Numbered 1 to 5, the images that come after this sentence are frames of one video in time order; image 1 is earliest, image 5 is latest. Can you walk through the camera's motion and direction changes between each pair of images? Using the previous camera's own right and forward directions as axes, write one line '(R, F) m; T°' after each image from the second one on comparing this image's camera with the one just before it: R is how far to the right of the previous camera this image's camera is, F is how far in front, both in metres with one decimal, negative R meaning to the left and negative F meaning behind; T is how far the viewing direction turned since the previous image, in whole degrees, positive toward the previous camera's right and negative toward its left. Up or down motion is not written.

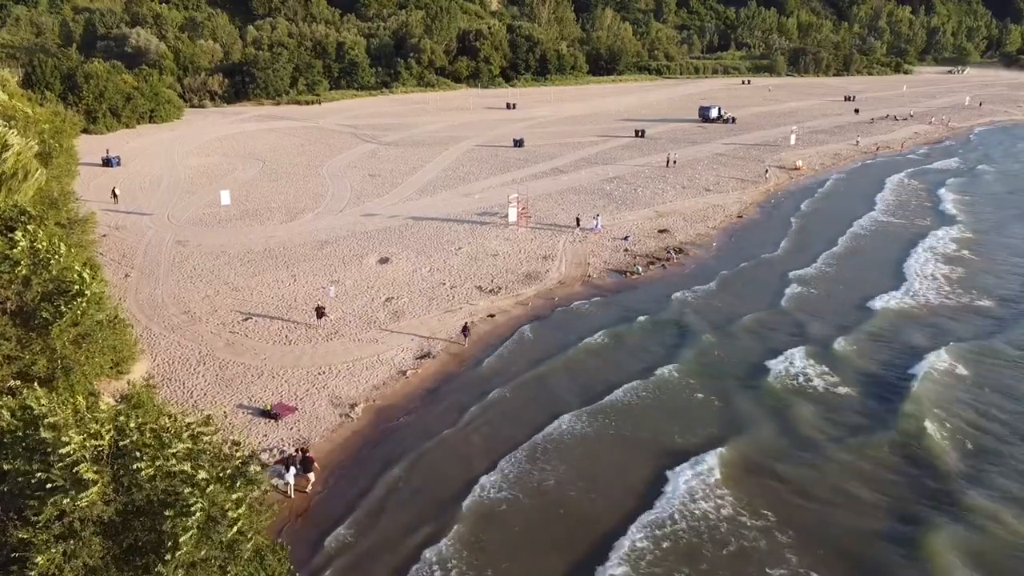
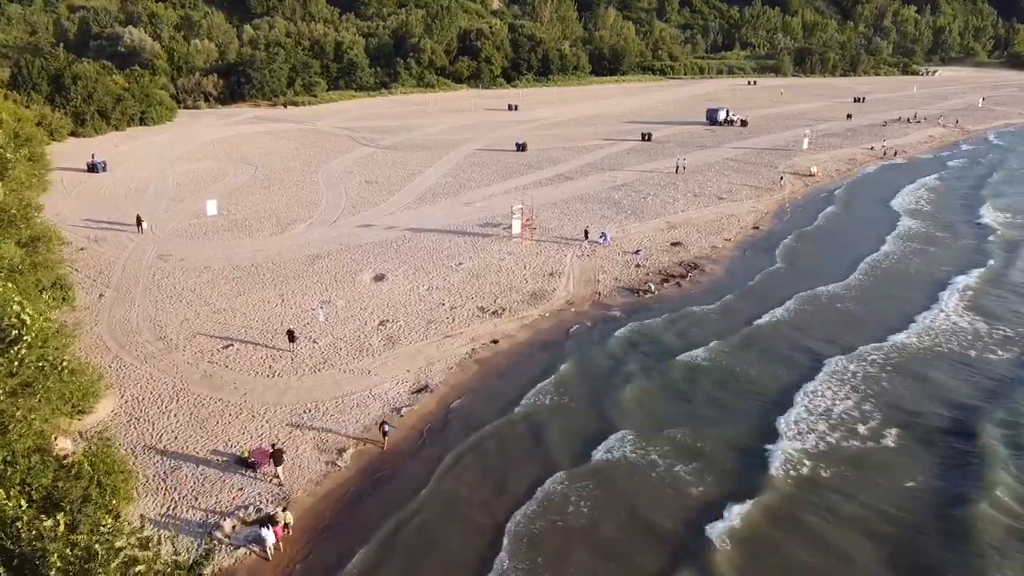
(-0.2, +2.3) m; 0°
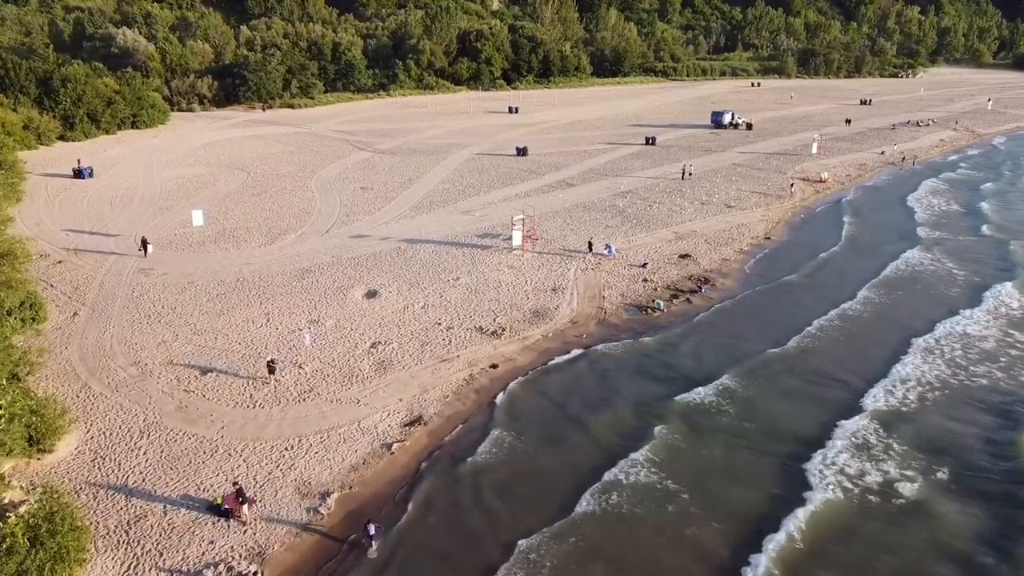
(0.0, +1.8) m; 0°
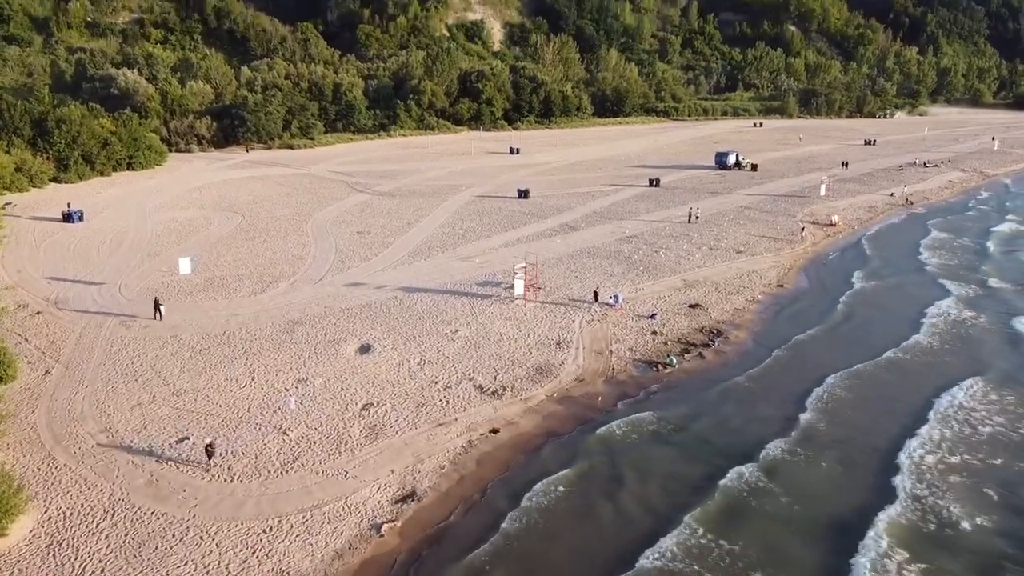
(0.0, +1.7) m; 0°
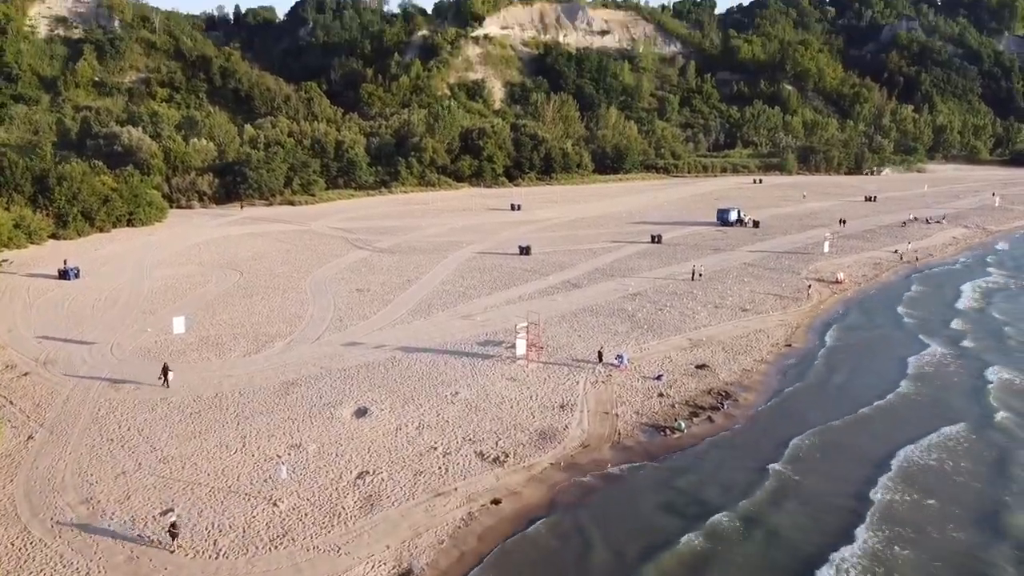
(-0.1, +0.8) m; 0°
